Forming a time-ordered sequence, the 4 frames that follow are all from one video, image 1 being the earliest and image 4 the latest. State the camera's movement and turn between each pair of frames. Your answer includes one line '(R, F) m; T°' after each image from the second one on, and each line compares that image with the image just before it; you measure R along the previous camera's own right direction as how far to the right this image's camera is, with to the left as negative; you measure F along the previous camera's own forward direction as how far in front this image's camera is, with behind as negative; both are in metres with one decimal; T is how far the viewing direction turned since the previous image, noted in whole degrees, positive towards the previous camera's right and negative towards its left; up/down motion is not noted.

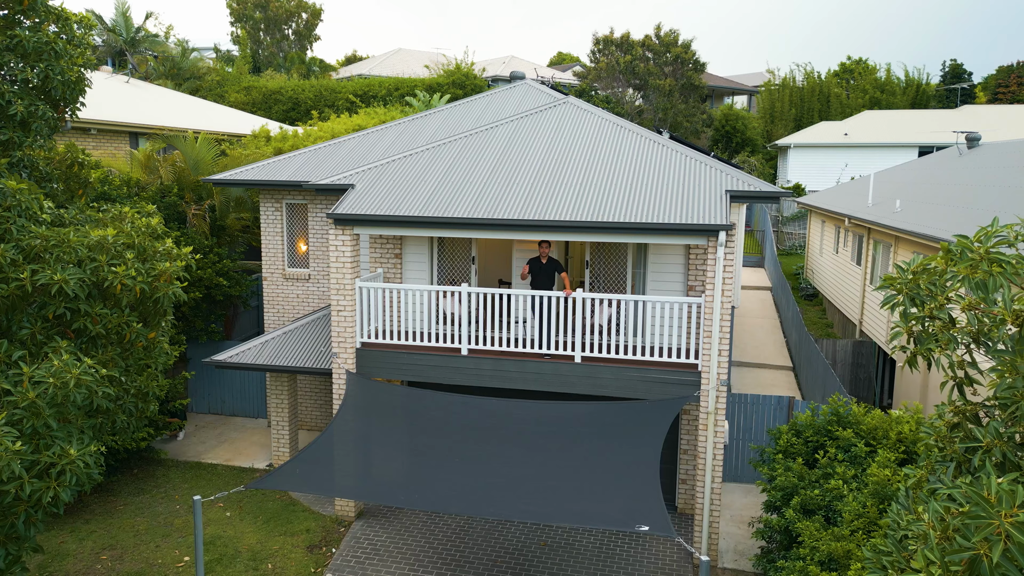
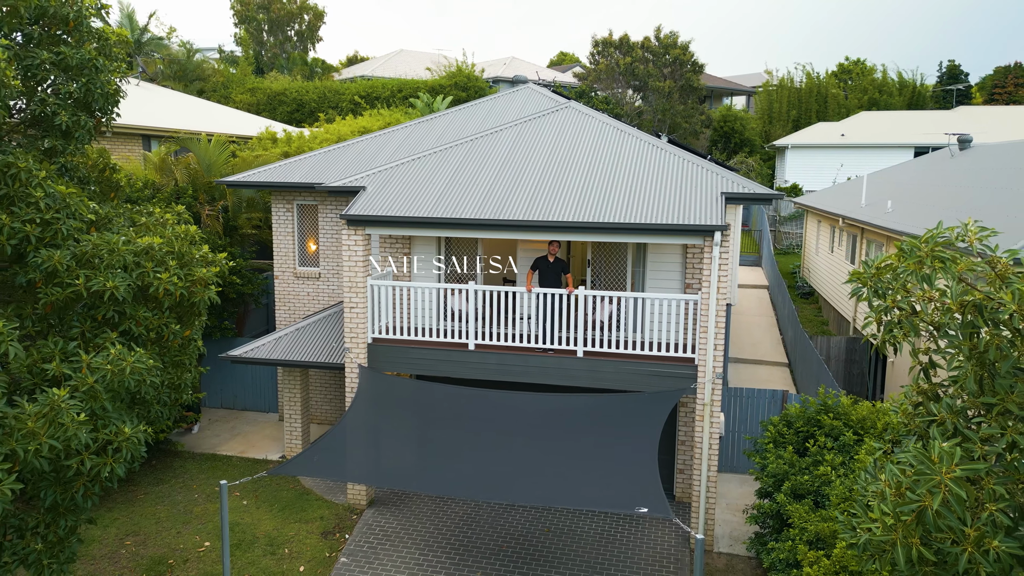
(-0.1, -0.7) m; 0°
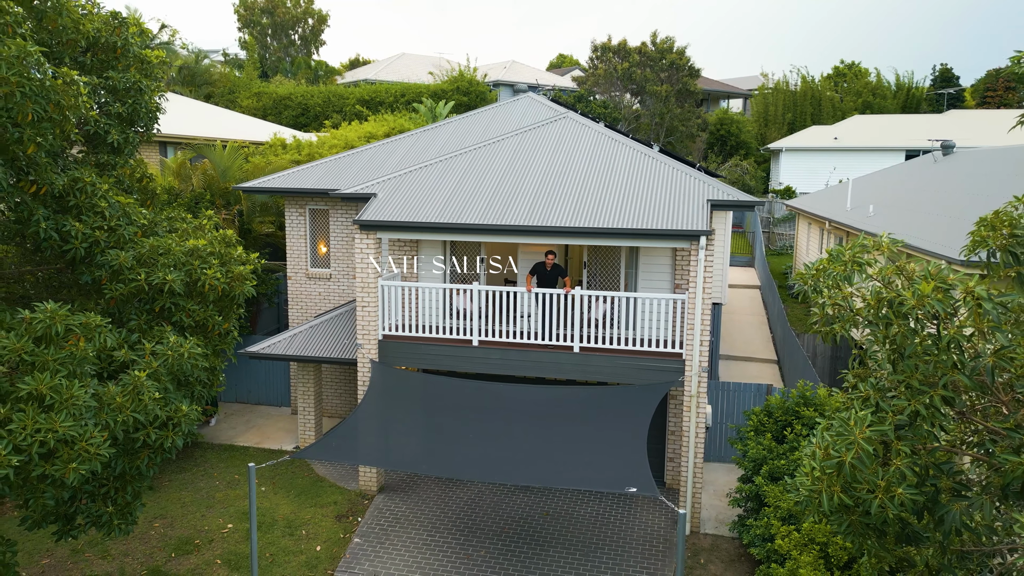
(0.0, -1.1) m; 0°
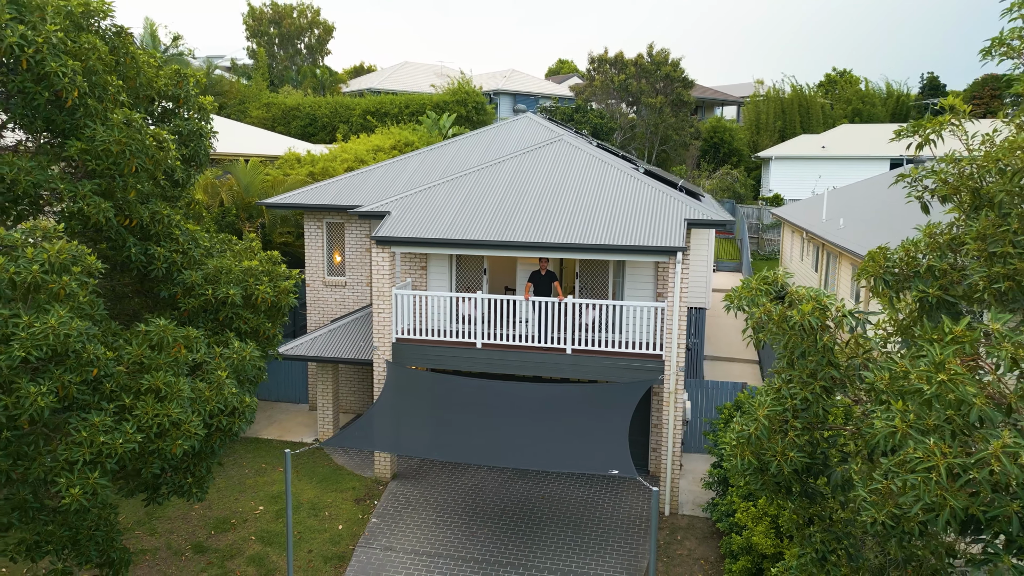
(0.0, -2.0) m; 0°
